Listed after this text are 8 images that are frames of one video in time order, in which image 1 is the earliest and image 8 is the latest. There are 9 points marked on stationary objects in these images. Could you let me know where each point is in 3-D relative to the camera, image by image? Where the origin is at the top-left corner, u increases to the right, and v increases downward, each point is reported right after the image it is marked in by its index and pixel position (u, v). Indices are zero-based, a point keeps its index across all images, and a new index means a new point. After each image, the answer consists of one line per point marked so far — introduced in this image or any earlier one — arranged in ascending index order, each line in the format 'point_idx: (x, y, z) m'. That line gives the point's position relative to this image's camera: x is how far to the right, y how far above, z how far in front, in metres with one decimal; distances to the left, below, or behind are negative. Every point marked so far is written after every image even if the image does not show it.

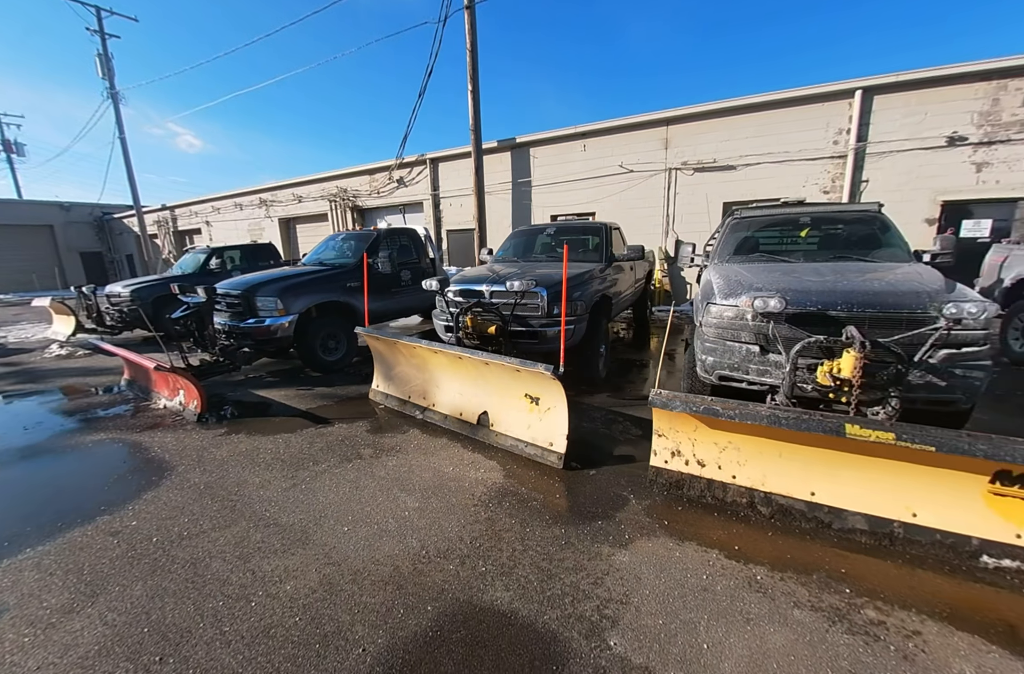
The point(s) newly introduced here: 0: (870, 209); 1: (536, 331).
0: (+3.5, +1.3, +4.3) m
1: (+0.2, +0.1, +4.0) m
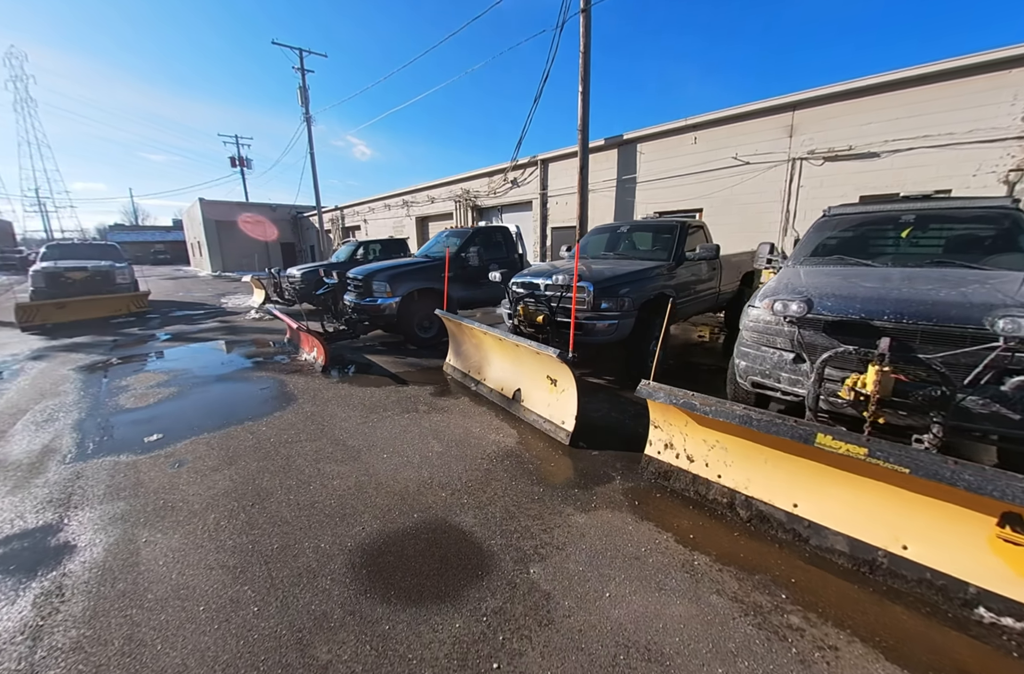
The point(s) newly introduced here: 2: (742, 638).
0: (+4.0, +1.1, +3.6) m
1: (+0.7, +0.1, +4.3) m
2: (+0.9, -1.2, +1.7) m
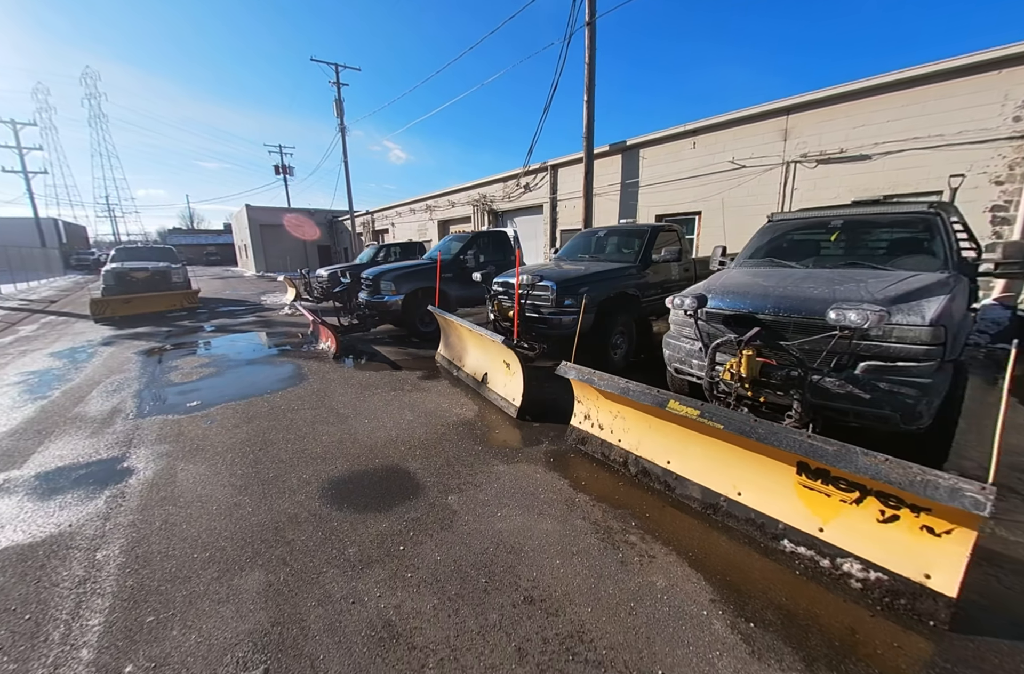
0: (+3.7, +1.1, +3.9) m
1: (+0.4, +0.2, +4.9) m
2: (+0.4, -1.1, +2.3) m
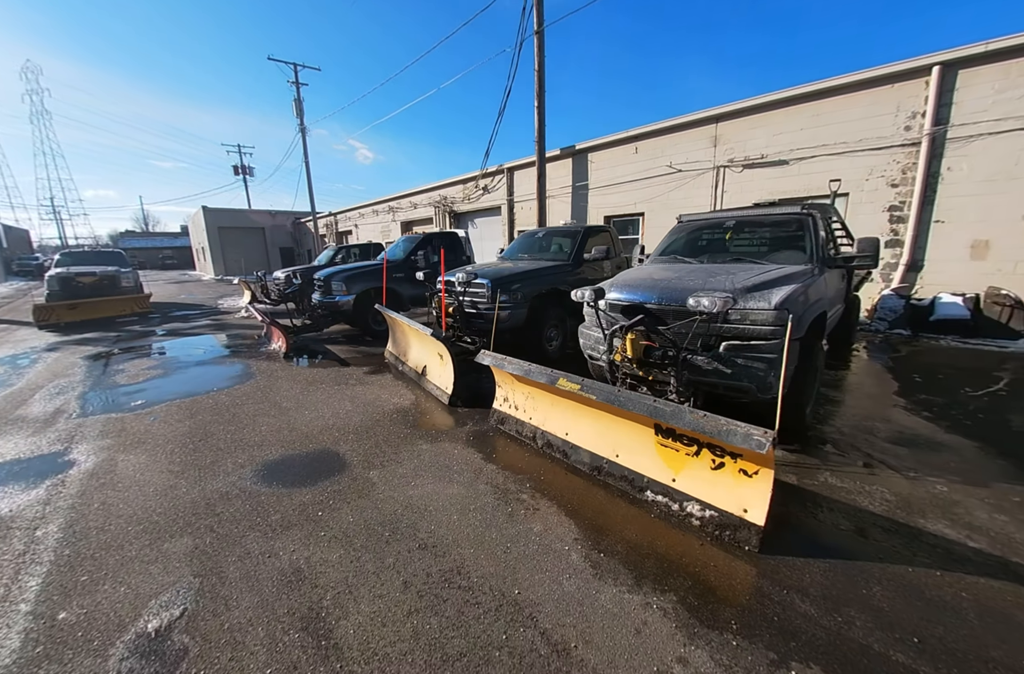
0: (+2.9, +1.3, +4.5) m
1: (-0.4, +0.3, +5.3) m
2: (-0.2, -1.0, +2.7) m
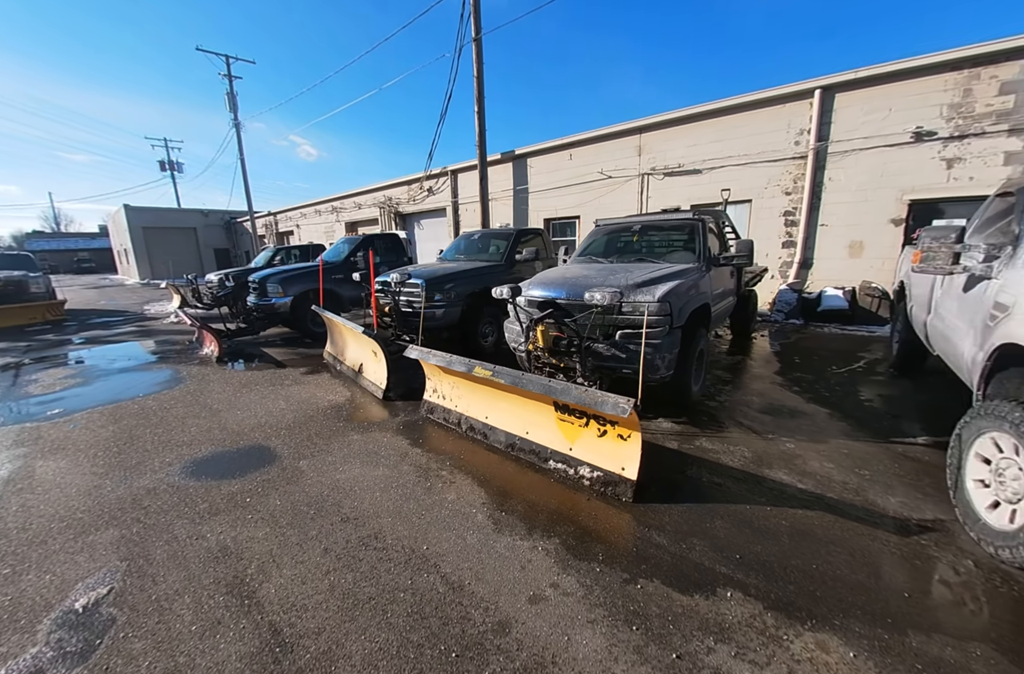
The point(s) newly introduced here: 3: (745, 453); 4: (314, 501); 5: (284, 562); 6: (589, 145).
0: (+2.1, +1.4, +5.1) m
1: (-1.2, +0.3, +5.6) m
2: (-0.8, -1.0, +3.0) m
3: (+1.8, -0.9, +3.3) m
4: (-1.3, -1.1, +2.8) m
5: (-1.2, -1.2, +2.2) m
6: (+1.9, +4.7, +10.6) m
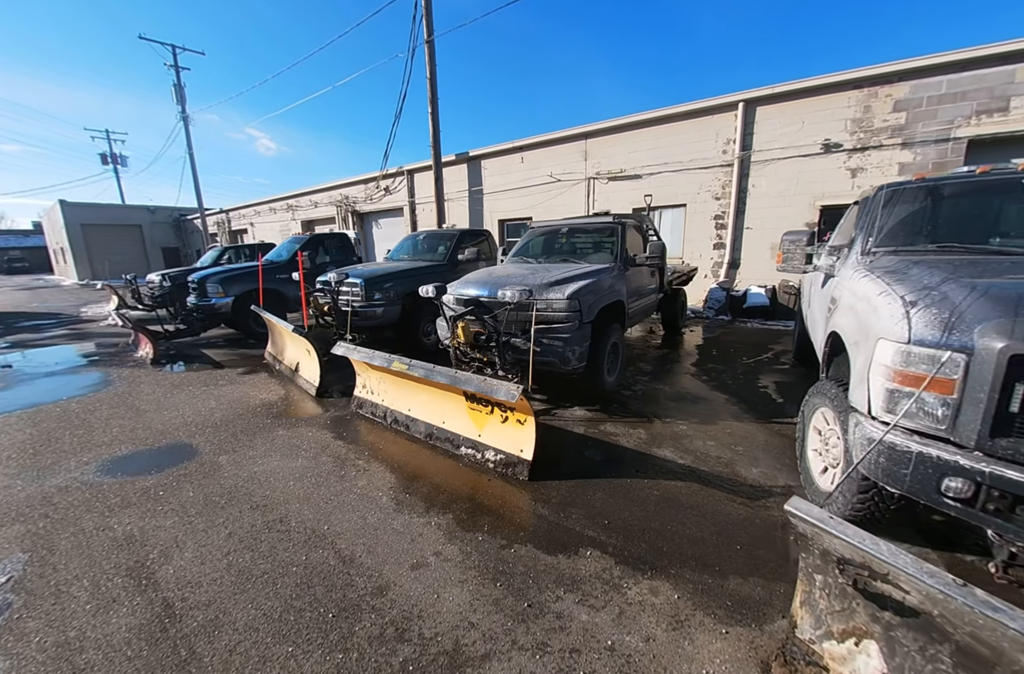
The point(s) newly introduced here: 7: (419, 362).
0: (+1.3, +1.5, +5.4) m
1: (-2.1, +0.4, +5.7) m
2: (-1.4, -1.0, +3.2) m
3: (+1.1, -0.8, +3.6) m
4: (-1.9, -1.0, +2.9) m
5: (-1.8, -1.1, +2.4) m
6: (+0.6, +4.8, +11.0) m
7: (-0.7, -0.2, +3.4) m
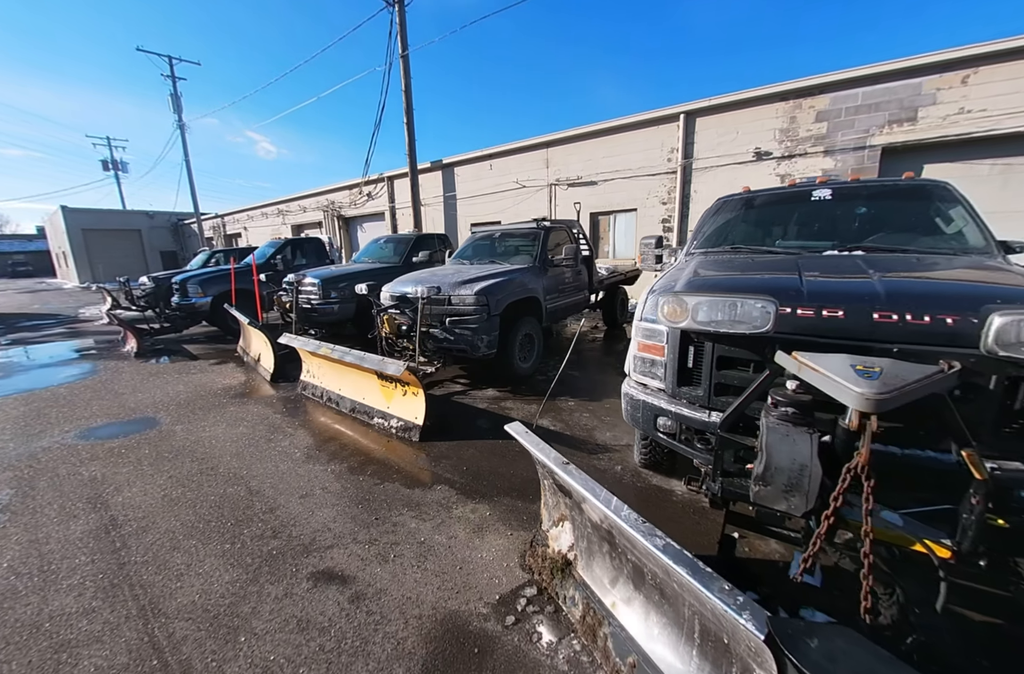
0: (+0.4, +1.6, +6.1) m
1: (-2.9, +0.4, +6.4) m
2: (-2.3, -0.9, +3.9) m
3: (+0.2, -0.7, +4.3) m
4: (-2.8, -0.9, +3.6) m
5: (-2.7, -1.1, +3.1) m
6: (-0.2, +4.9, +11.6) m
7: (-1.6, -0.1, +4.1) m
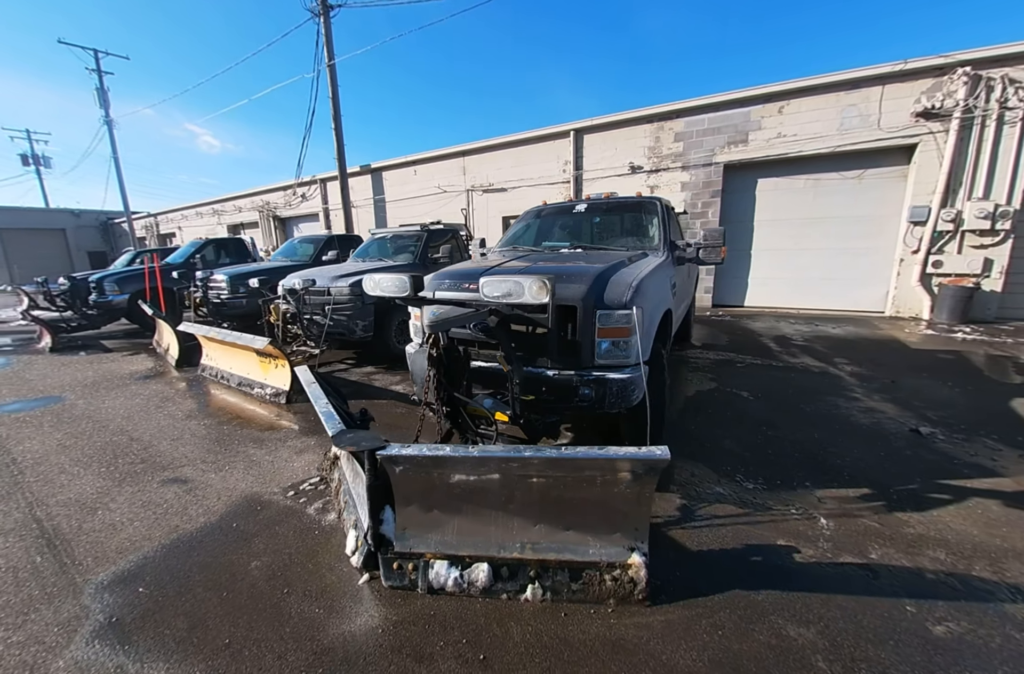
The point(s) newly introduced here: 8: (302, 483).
0: (-1.4, +1.8, +7.1) m
1: (-4.8, +0.6, +7.1) m
2: (-3.9, -0.7, +4.6) m
3: (-1.4, -0.5, +5.2) m
4: (-4.4, -0.8, +4.3) m
5: (-4.2, -0.9, +3.8) m
6: (-2.5, +5.1, +12.5) m
7: (-3.3, +0.1, +4.9) m
8: (-1.4, -1.0, +3.0) m
